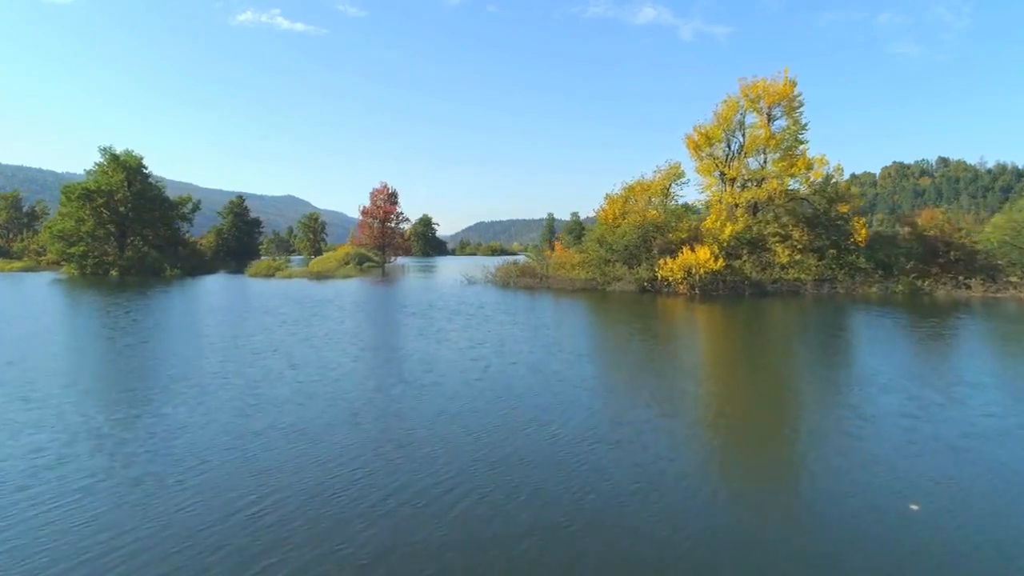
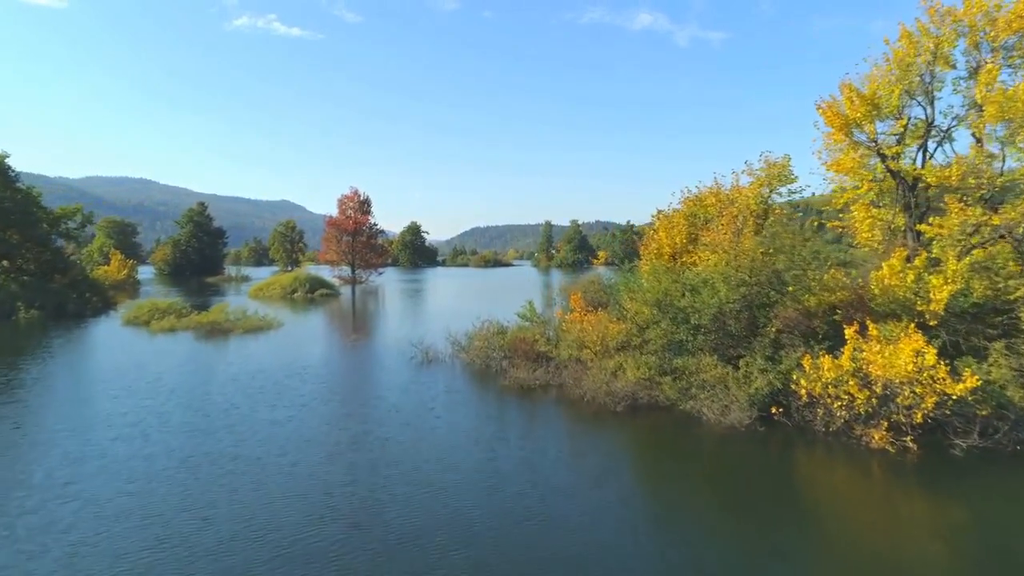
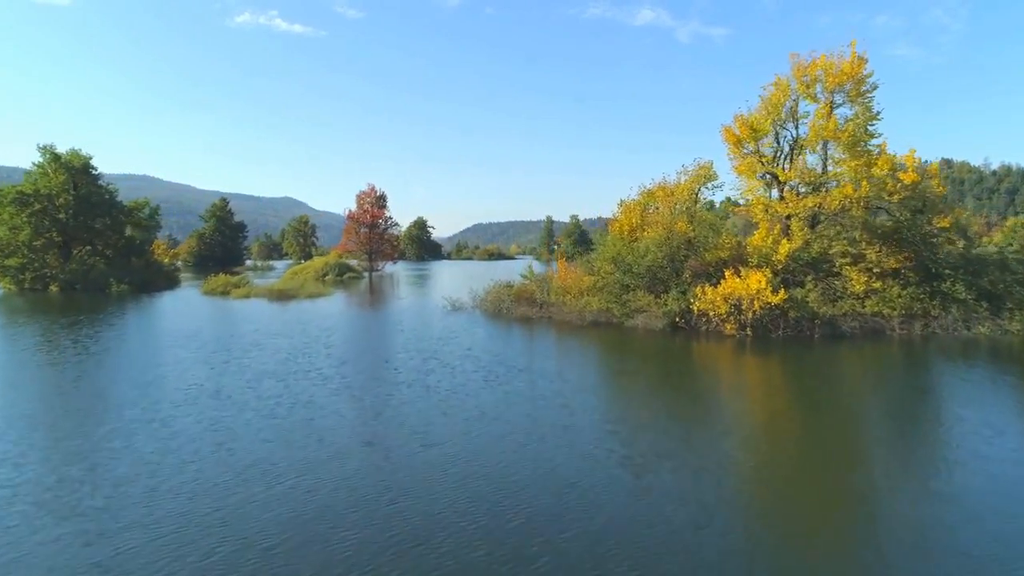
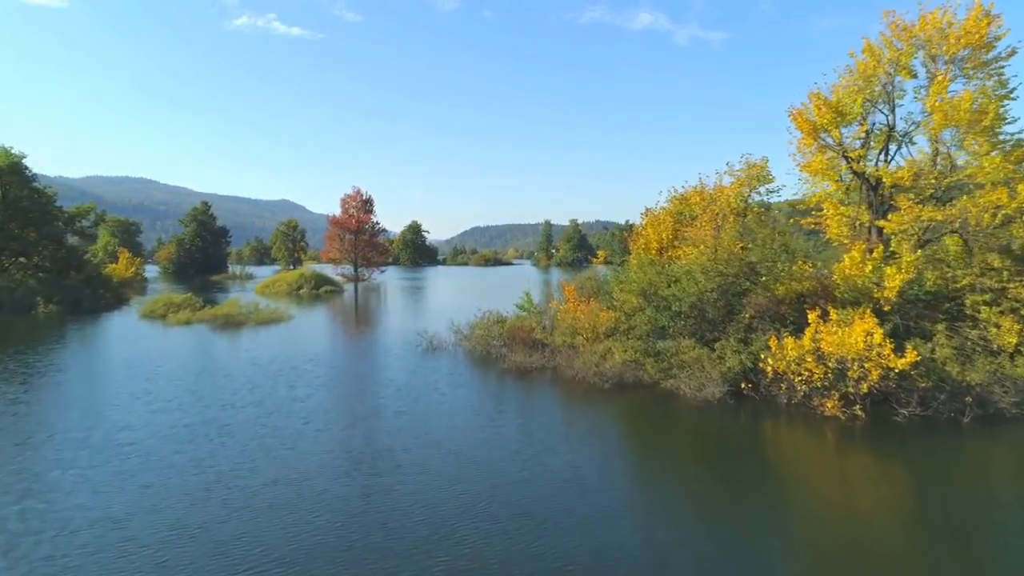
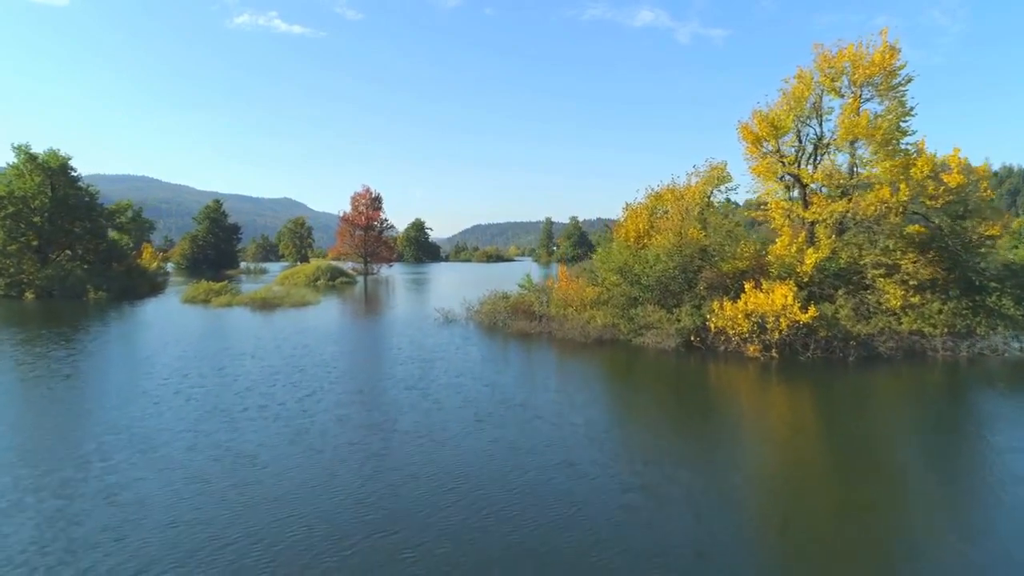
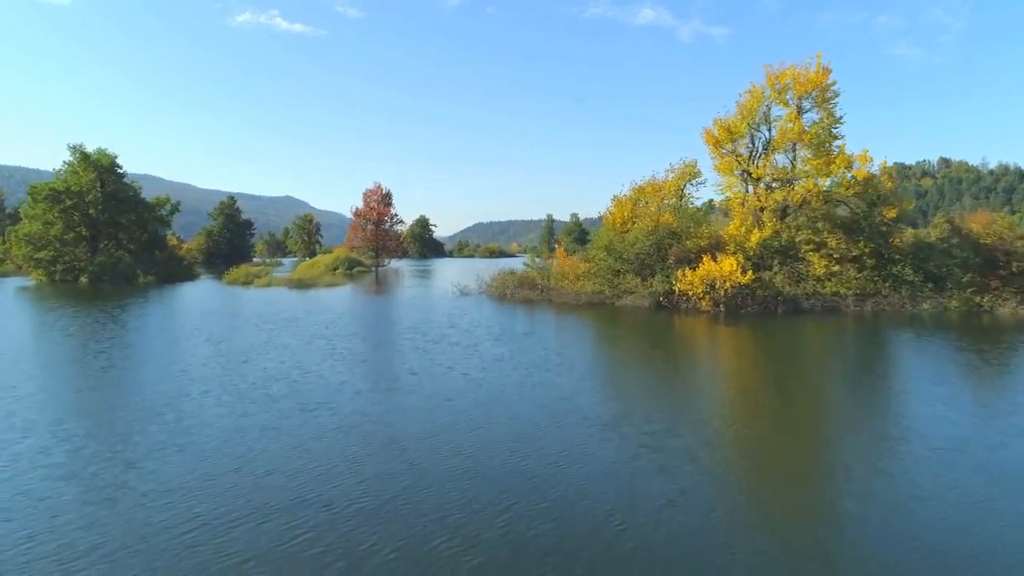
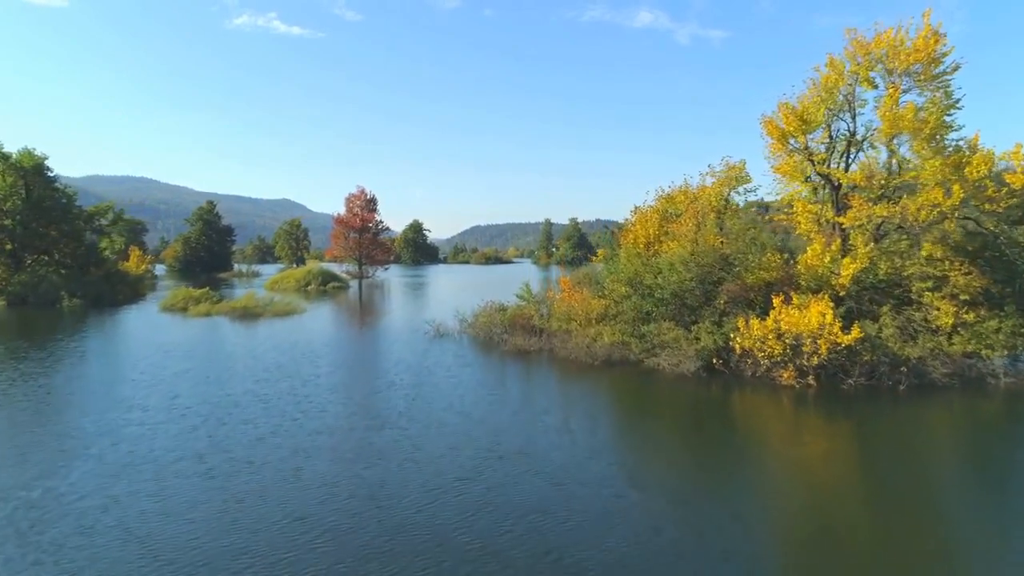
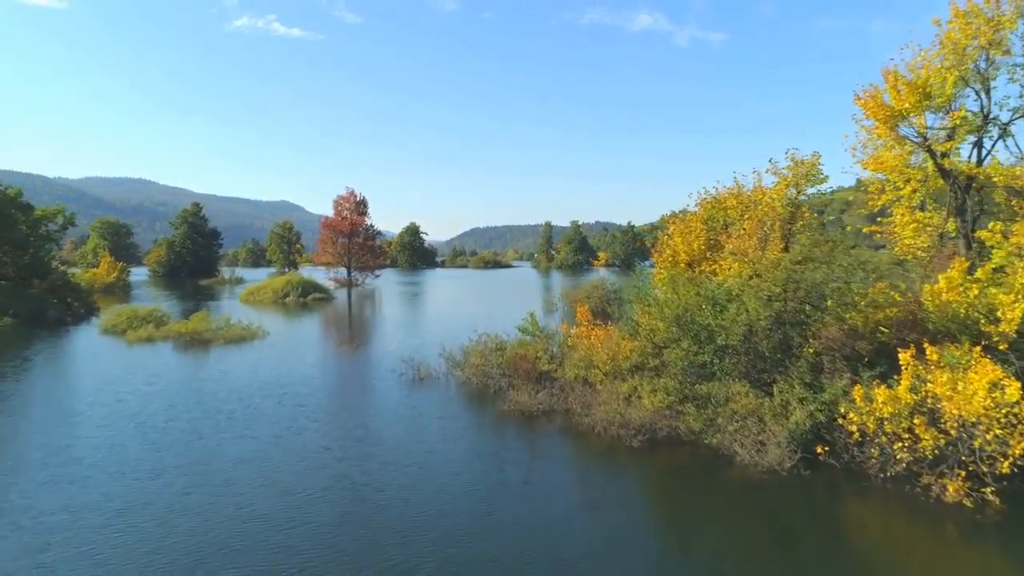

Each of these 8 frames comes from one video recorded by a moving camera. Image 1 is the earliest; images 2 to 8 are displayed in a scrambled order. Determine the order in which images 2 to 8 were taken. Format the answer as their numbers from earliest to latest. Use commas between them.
6, 3, 5, 7, 4, 2, 8
